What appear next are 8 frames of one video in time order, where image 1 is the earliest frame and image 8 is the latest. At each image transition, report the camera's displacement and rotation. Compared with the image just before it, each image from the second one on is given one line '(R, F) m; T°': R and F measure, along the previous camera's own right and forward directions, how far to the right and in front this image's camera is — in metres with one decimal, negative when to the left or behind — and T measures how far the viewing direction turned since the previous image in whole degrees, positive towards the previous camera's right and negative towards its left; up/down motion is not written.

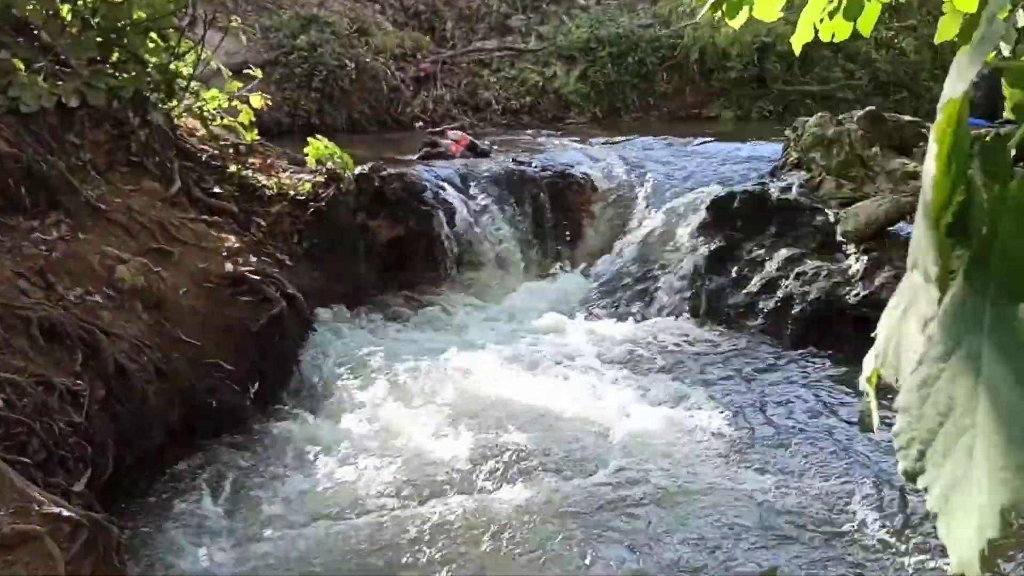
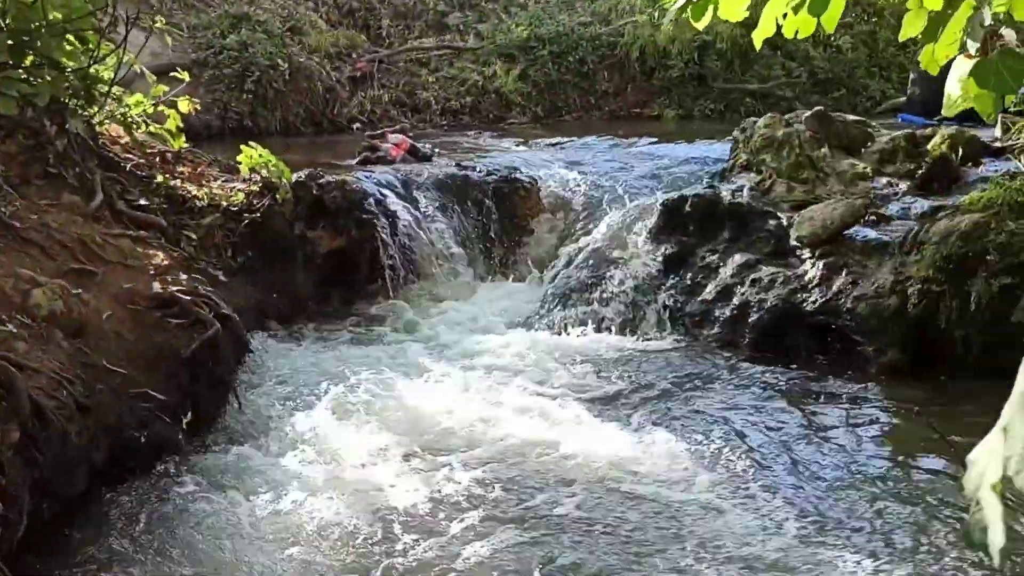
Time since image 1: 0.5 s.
(-0.1, +0.2) m; +4°
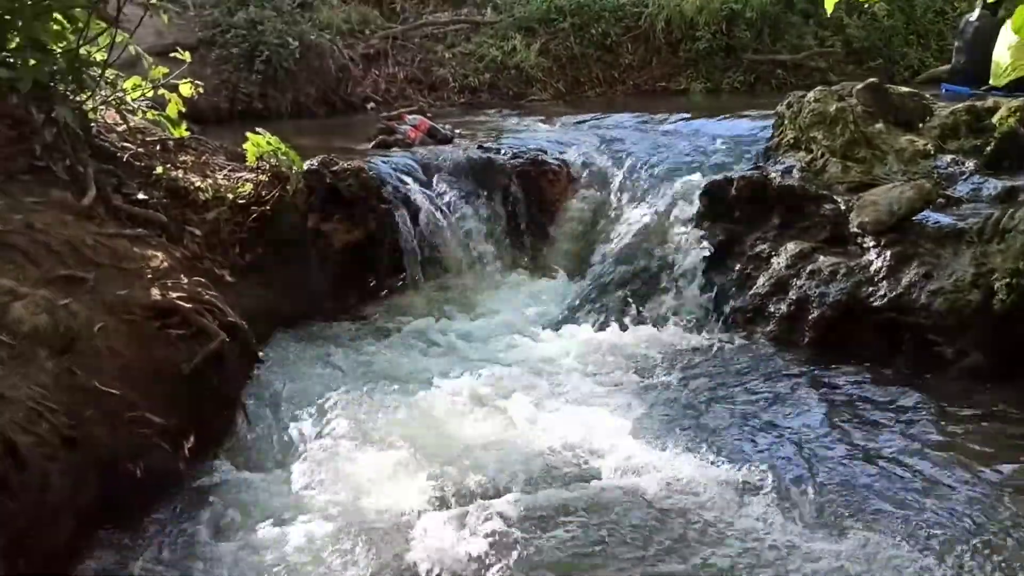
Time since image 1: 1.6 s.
(-0.1, +0.5) m; -1°
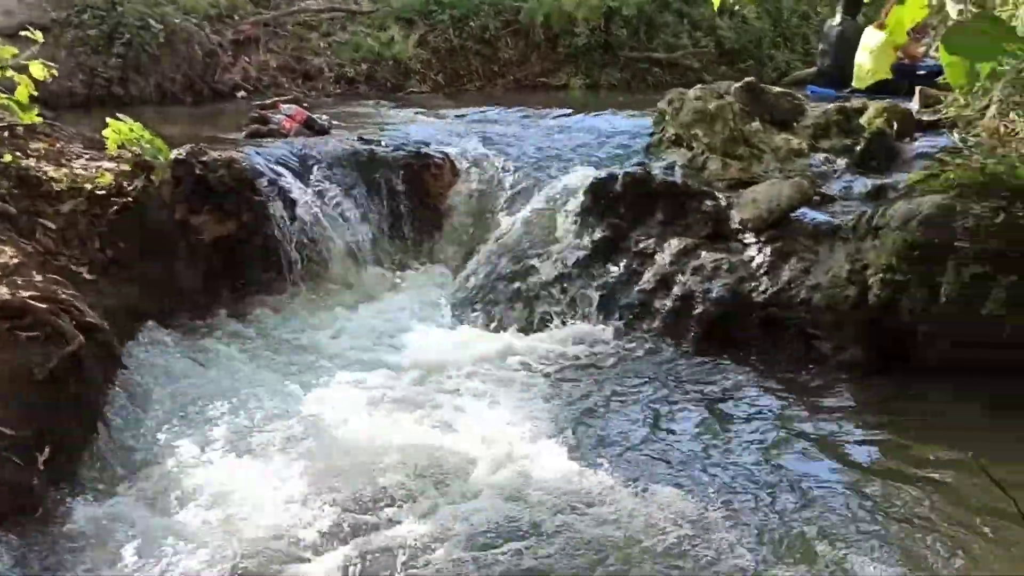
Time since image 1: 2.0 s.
(0.0, +0.1) m; +7°
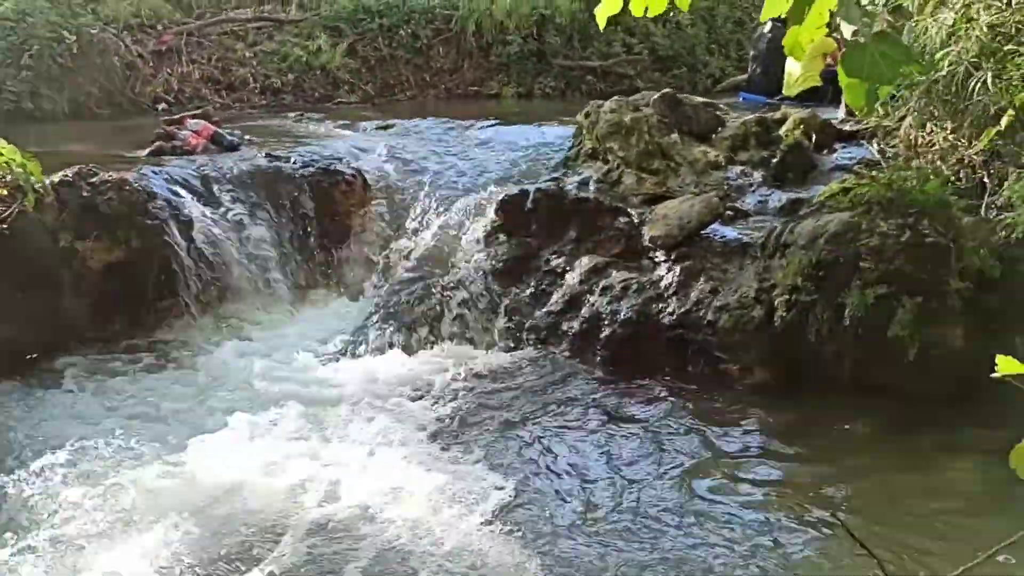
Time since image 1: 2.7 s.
(+0.3, +0.2) m; +3°
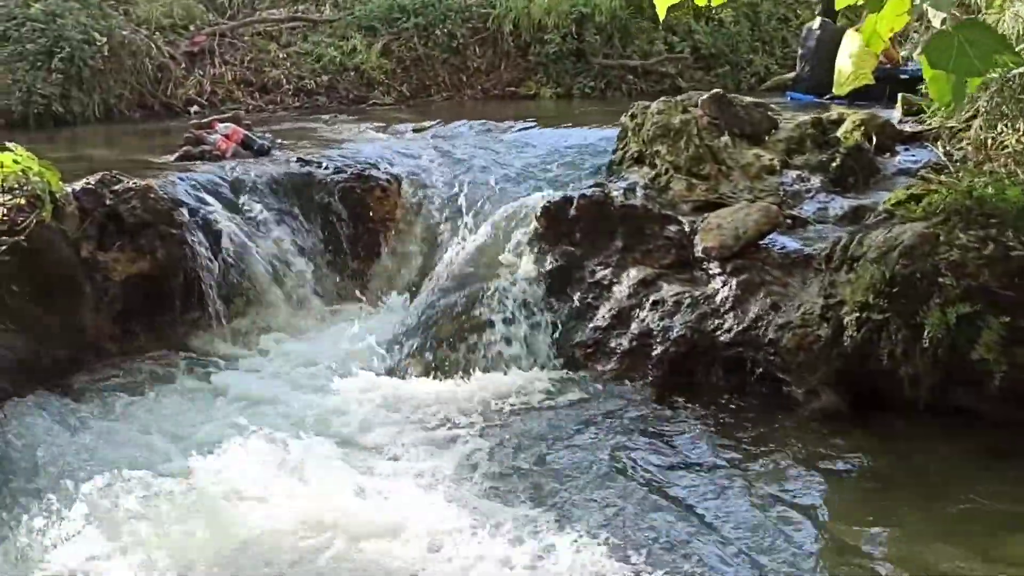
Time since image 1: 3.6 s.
(0.0, +0.3) m; -2°
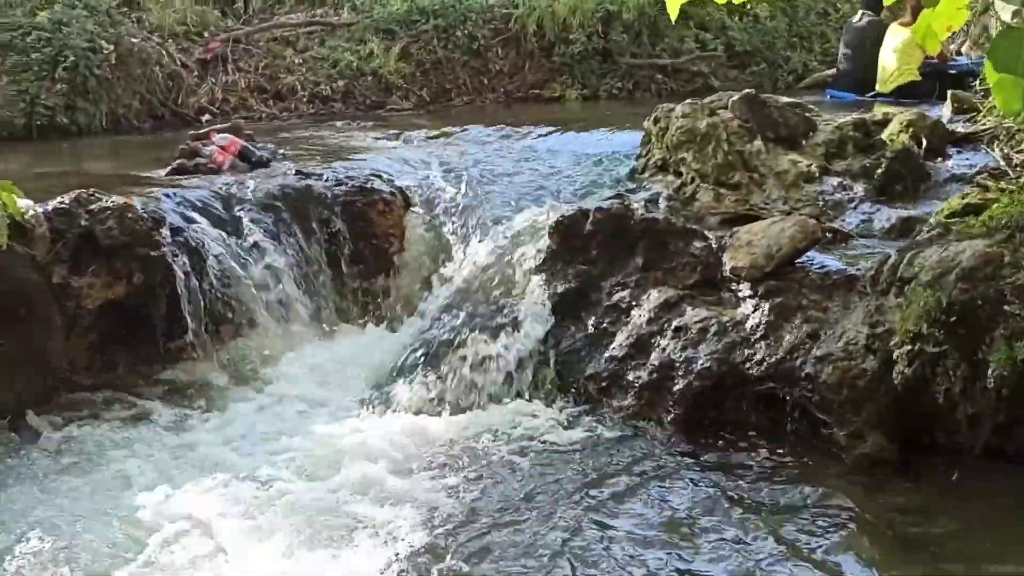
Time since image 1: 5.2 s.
(+0.1, +0.5) m; -2°
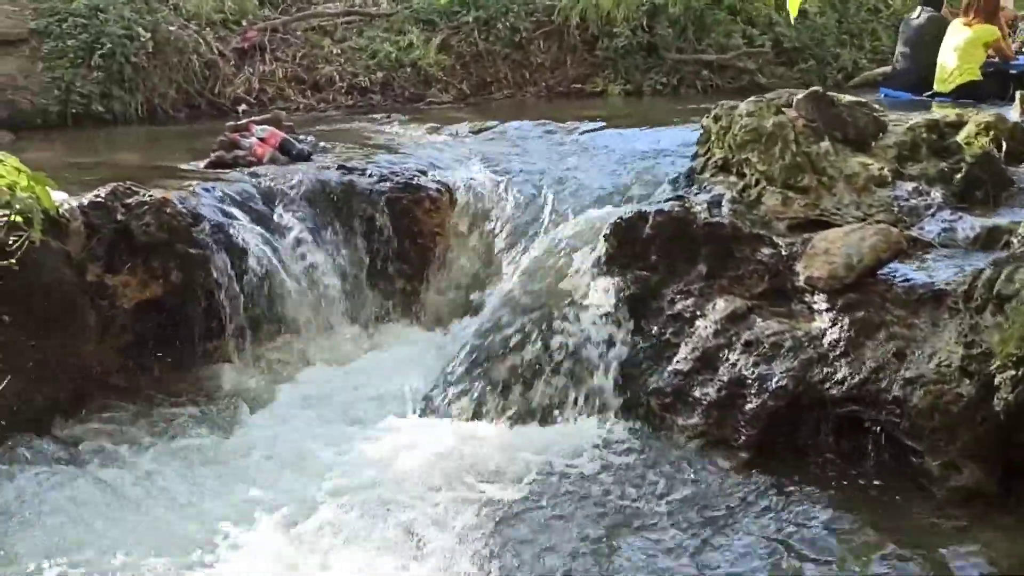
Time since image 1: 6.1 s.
(-0.1, +0.3) m; -2°
